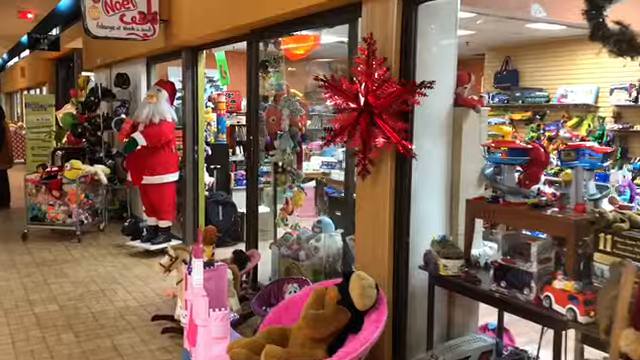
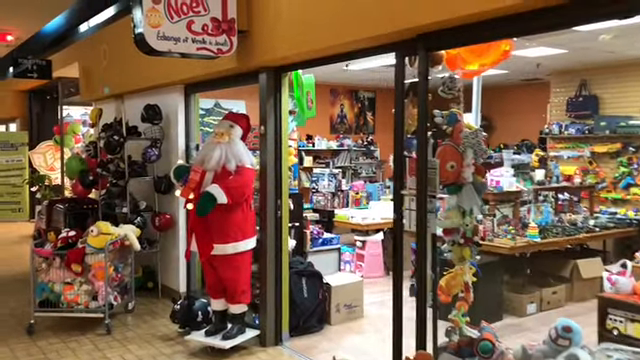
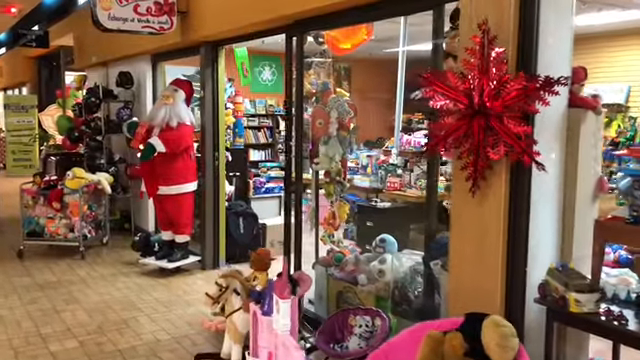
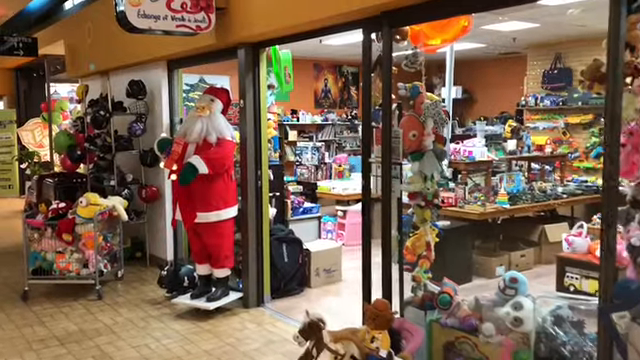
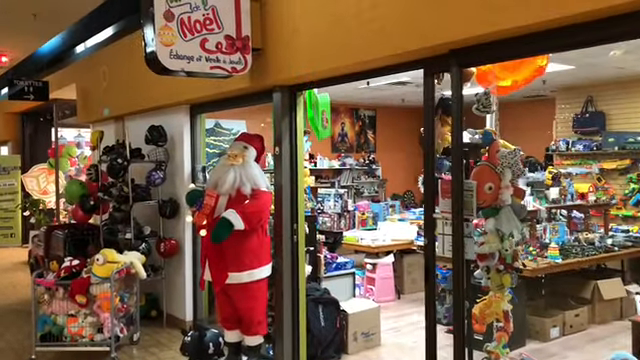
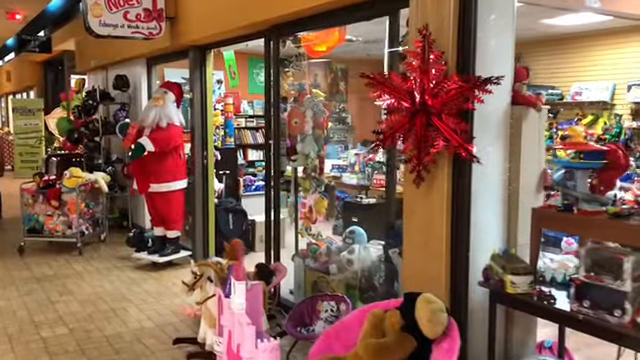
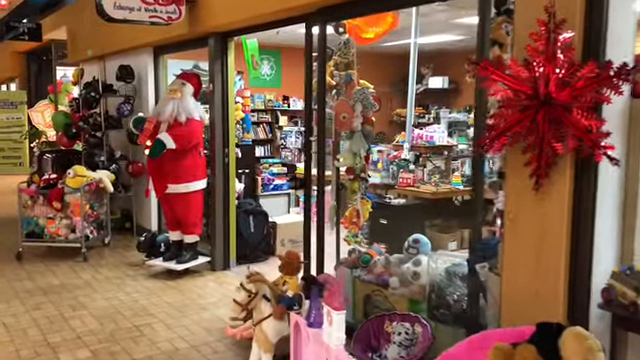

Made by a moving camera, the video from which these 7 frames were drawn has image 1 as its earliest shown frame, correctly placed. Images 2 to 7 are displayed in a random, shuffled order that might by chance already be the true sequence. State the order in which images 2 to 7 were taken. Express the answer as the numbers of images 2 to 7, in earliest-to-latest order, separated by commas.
6, 3, 7, 4, 2, 5
